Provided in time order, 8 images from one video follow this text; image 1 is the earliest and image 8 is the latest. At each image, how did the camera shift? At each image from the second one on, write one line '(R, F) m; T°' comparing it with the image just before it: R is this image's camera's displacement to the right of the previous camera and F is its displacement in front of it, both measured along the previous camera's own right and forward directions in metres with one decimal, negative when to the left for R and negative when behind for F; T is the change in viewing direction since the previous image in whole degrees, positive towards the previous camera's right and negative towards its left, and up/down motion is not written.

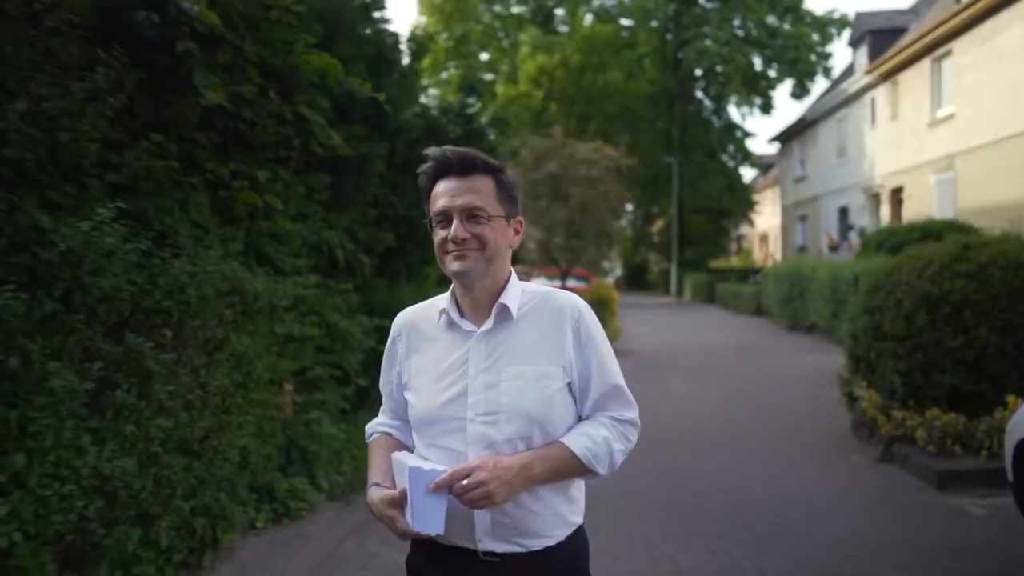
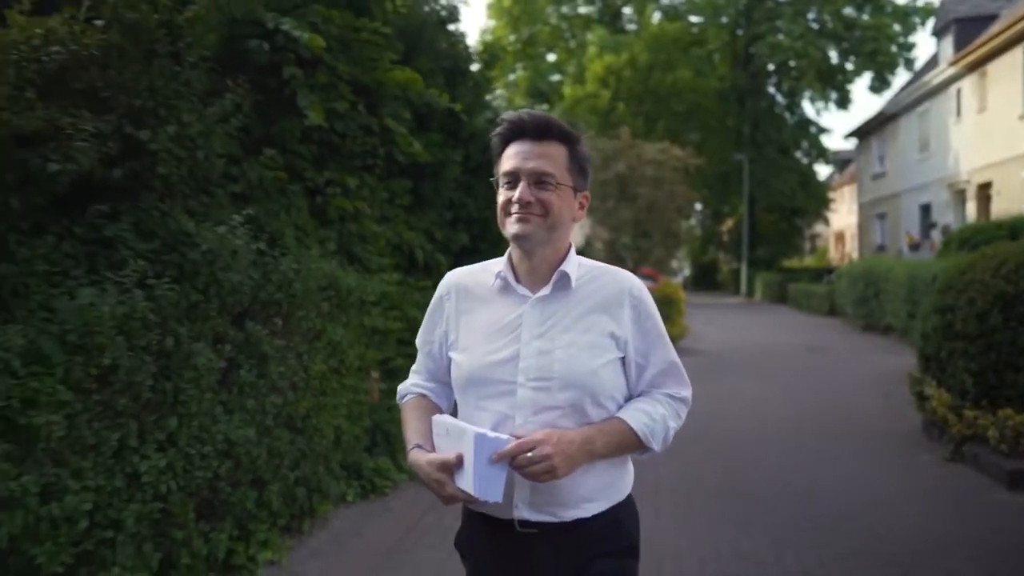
(0.0, -0.5) m; -6°
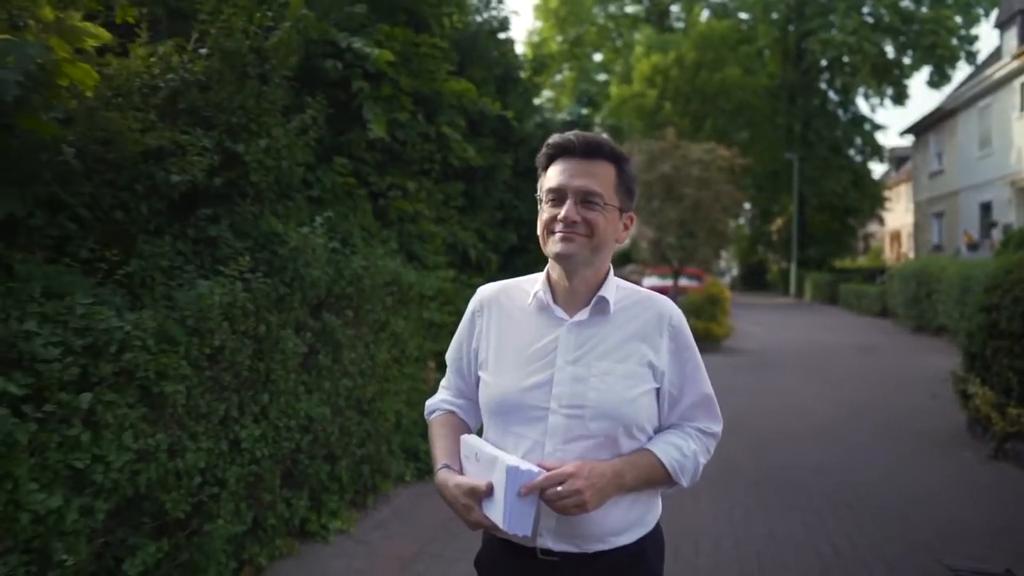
(0.0, -0.5) m; -4°
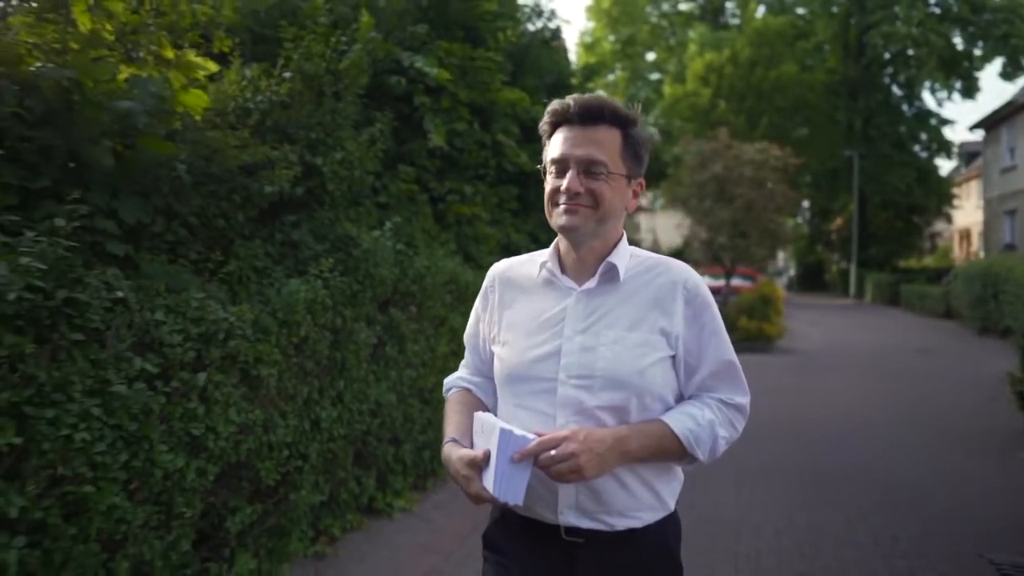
(0.0, -0.5) m; -4°
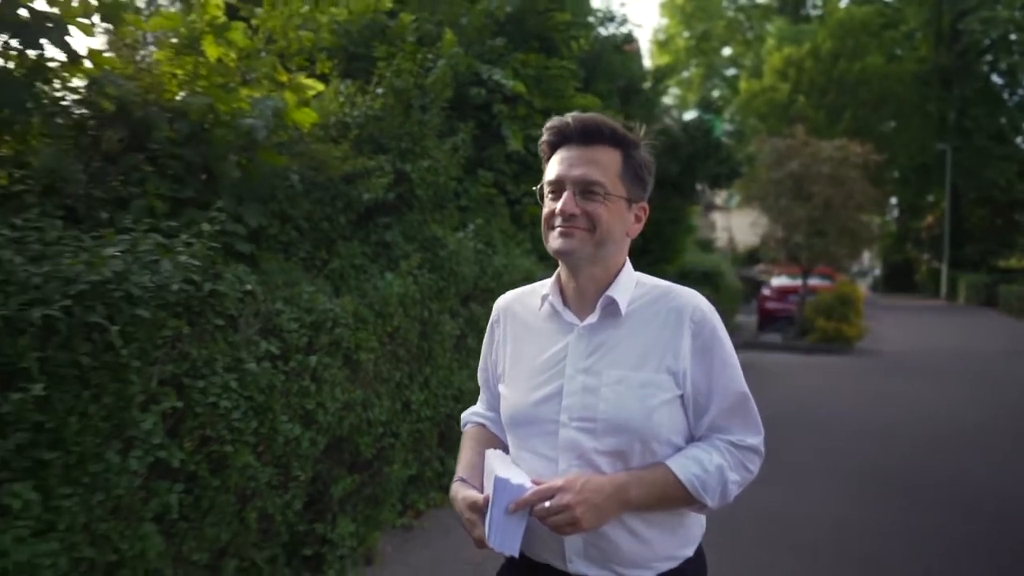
(0.0, -0.5) m; -6°
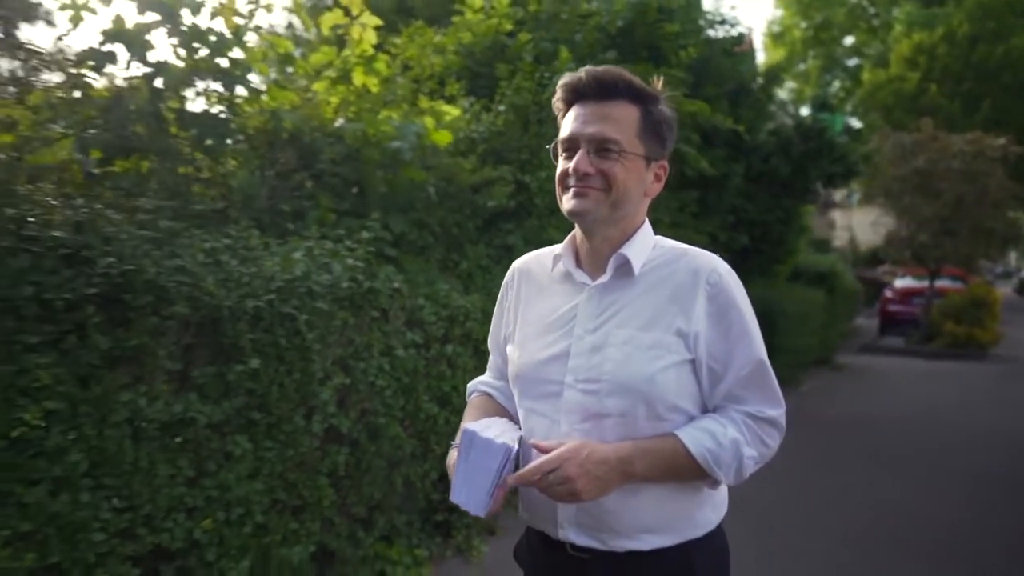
(-0.1, -0.6) m; -9°
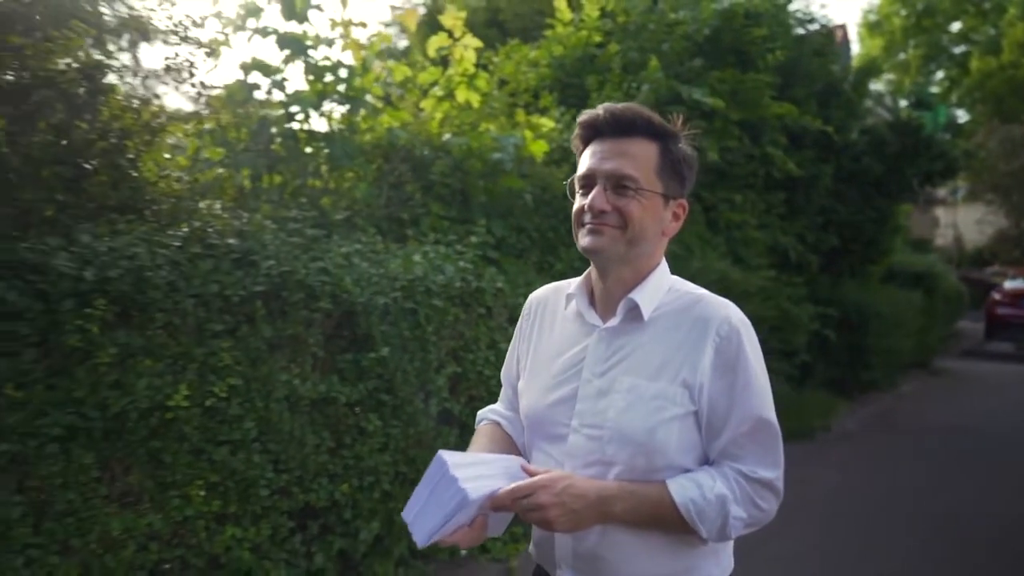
(-0.1, -0.5) m; -7°
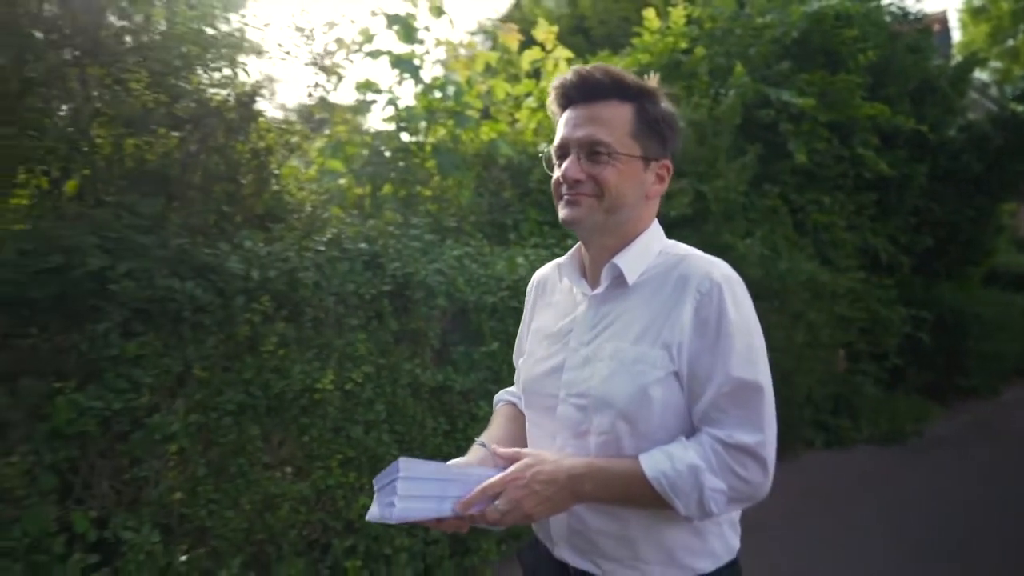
(-0.2, -0.4) m; -6°
